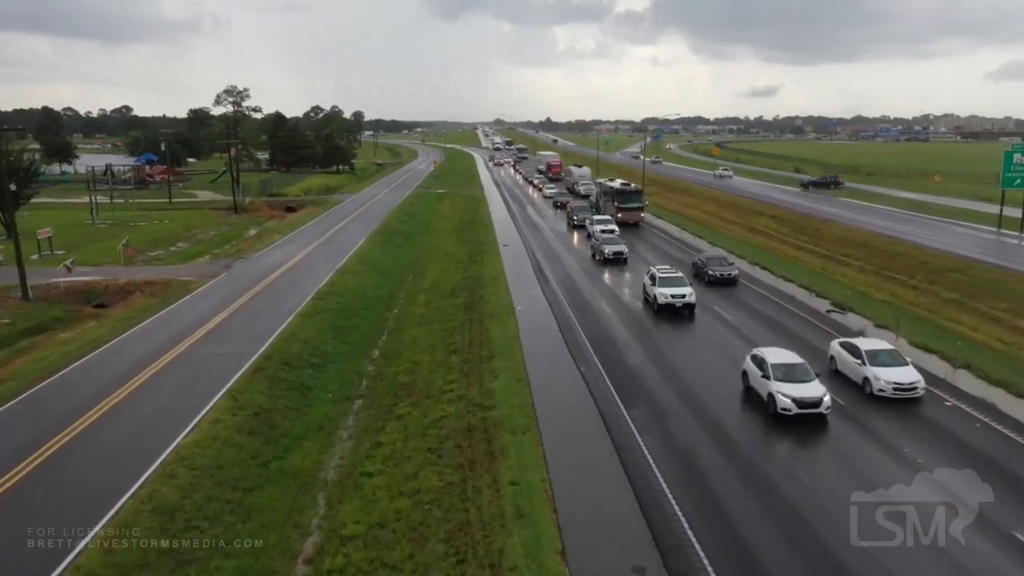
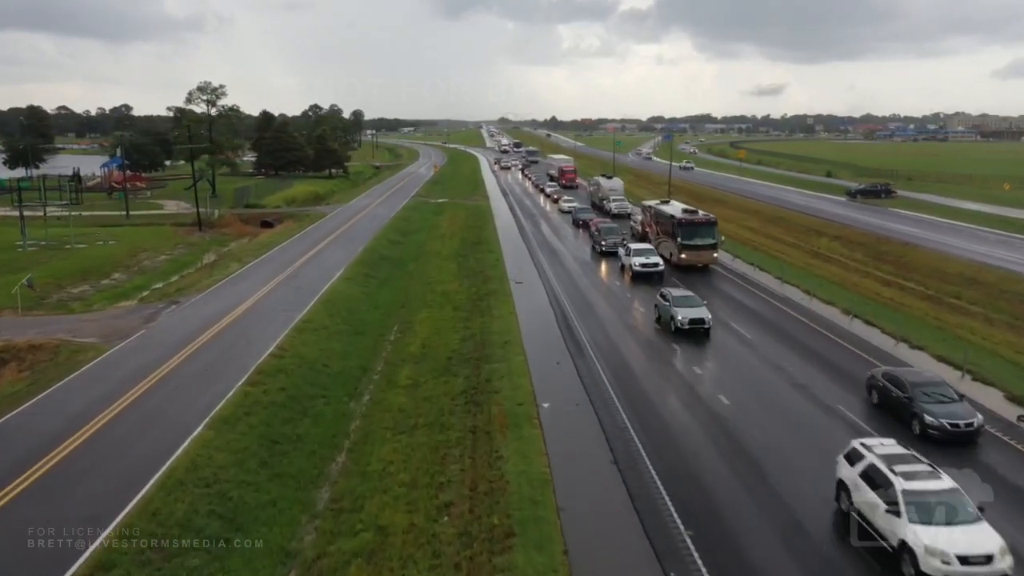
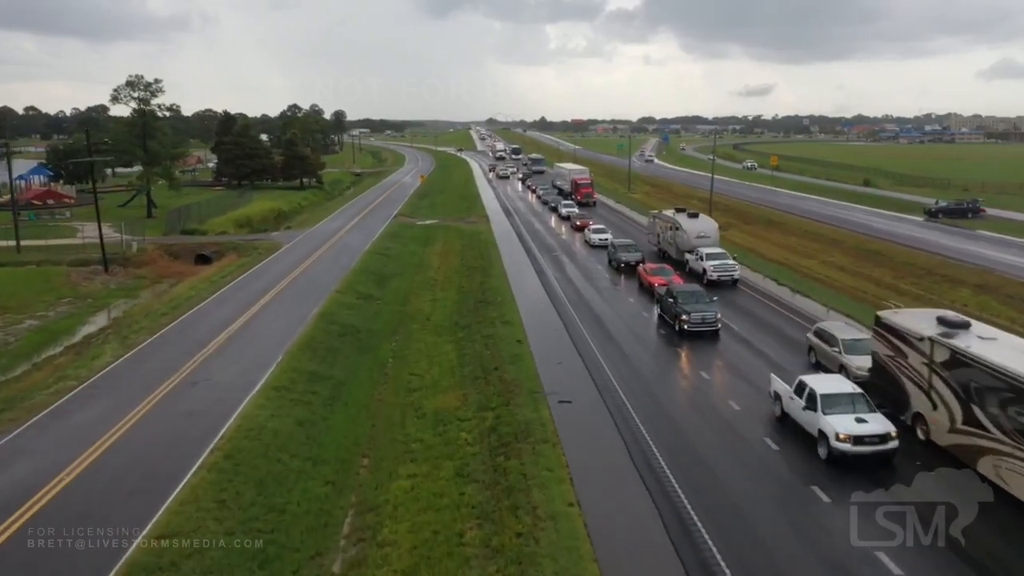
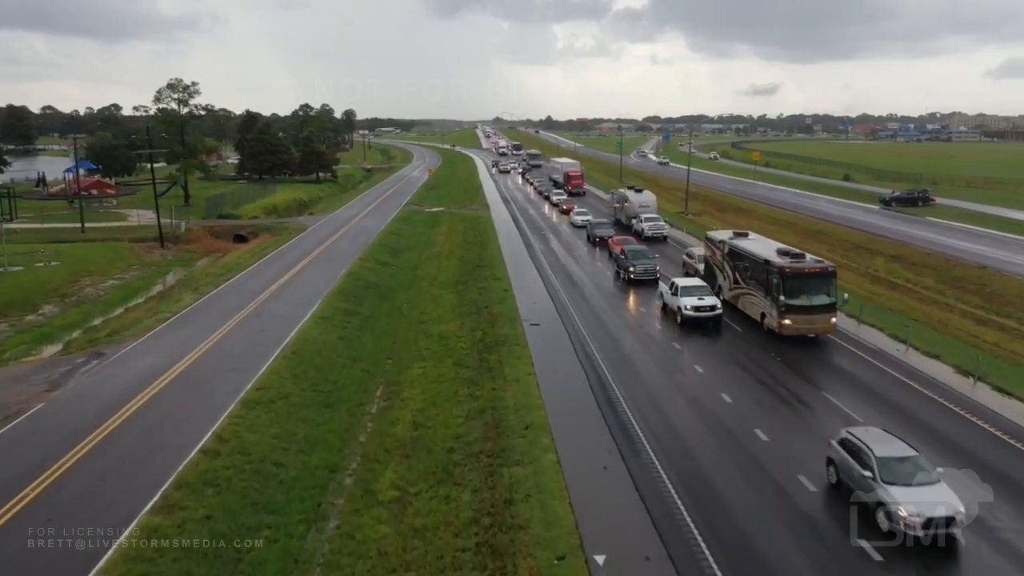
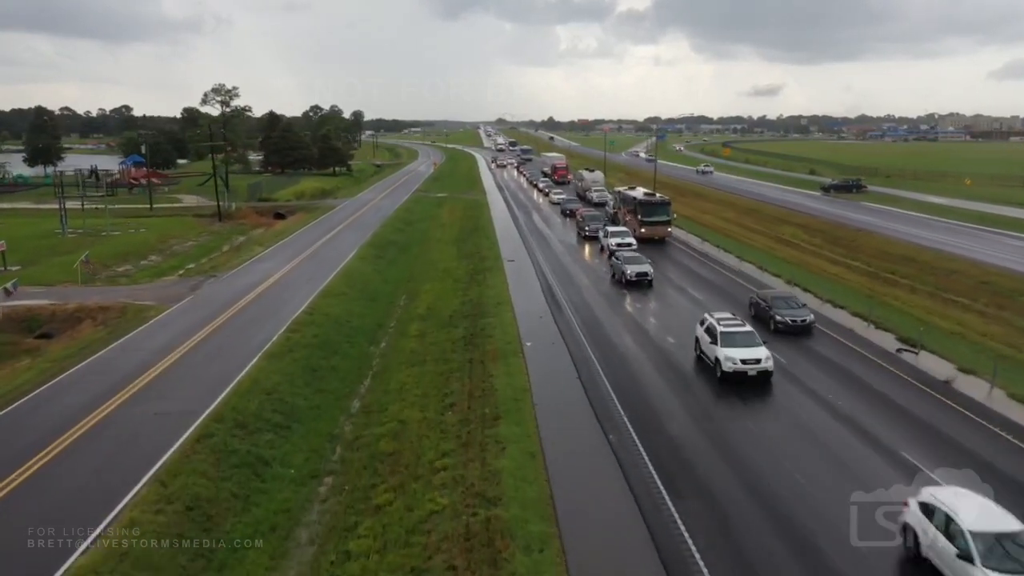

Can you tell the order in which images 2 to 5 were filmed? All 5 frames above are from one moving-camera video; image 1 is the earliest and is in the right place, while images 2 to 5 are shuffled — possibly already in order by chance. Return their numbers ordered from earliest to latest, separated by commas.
5, 2, 4, 3
